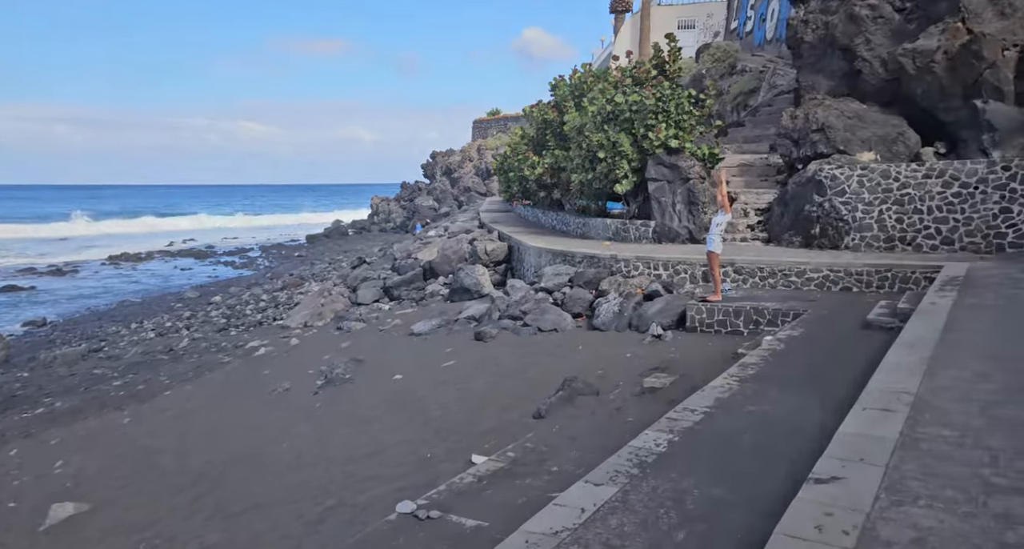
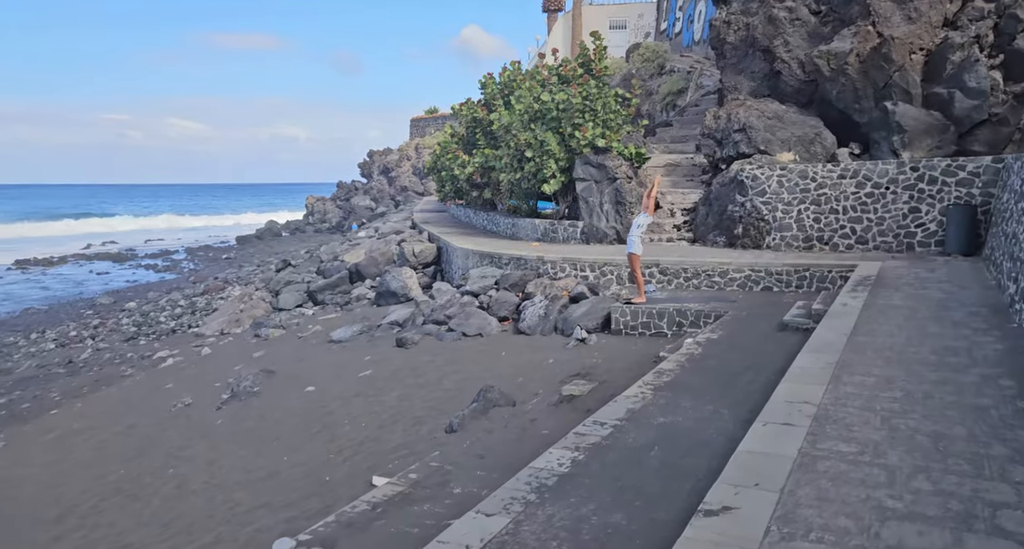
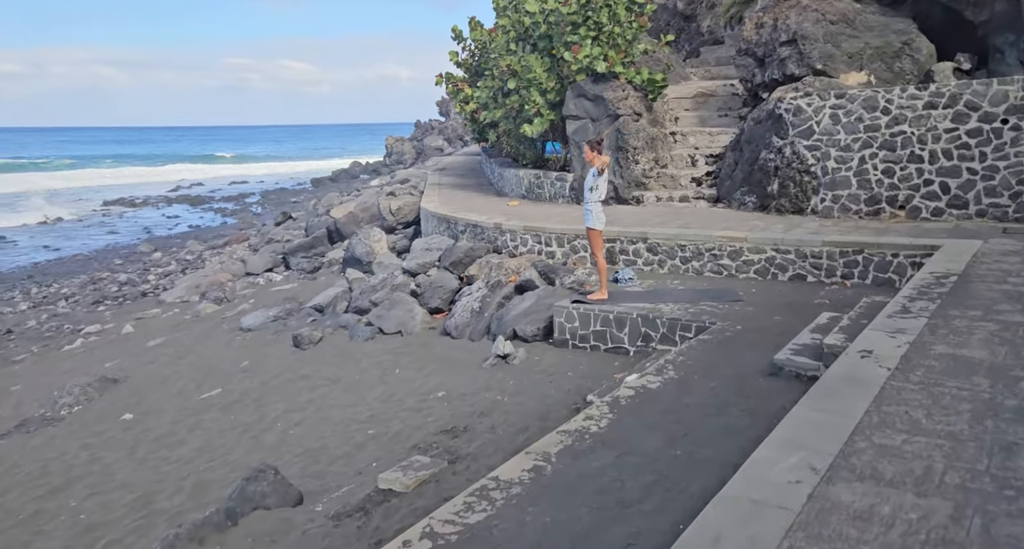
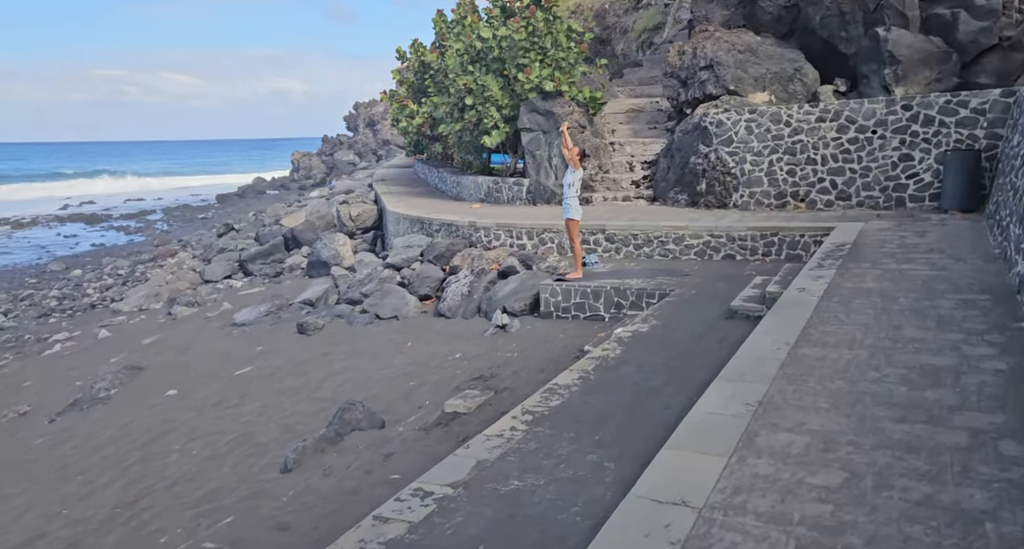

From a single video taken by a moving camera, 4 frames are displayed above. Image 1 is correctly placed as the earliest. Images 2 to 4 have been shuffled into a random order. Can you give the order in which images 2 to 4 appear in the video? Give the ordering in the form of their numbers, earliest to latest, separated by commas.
2, 4, 3
